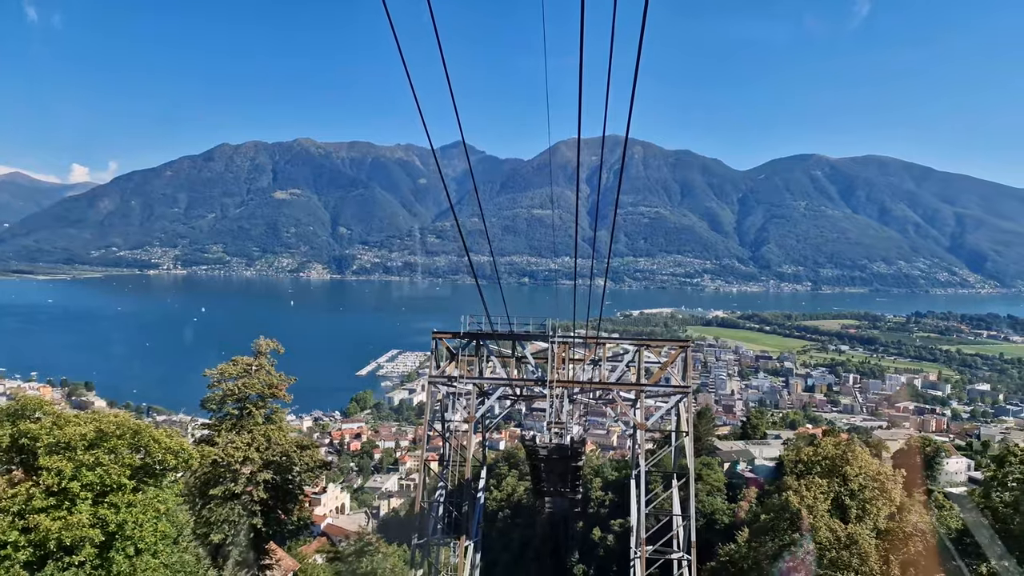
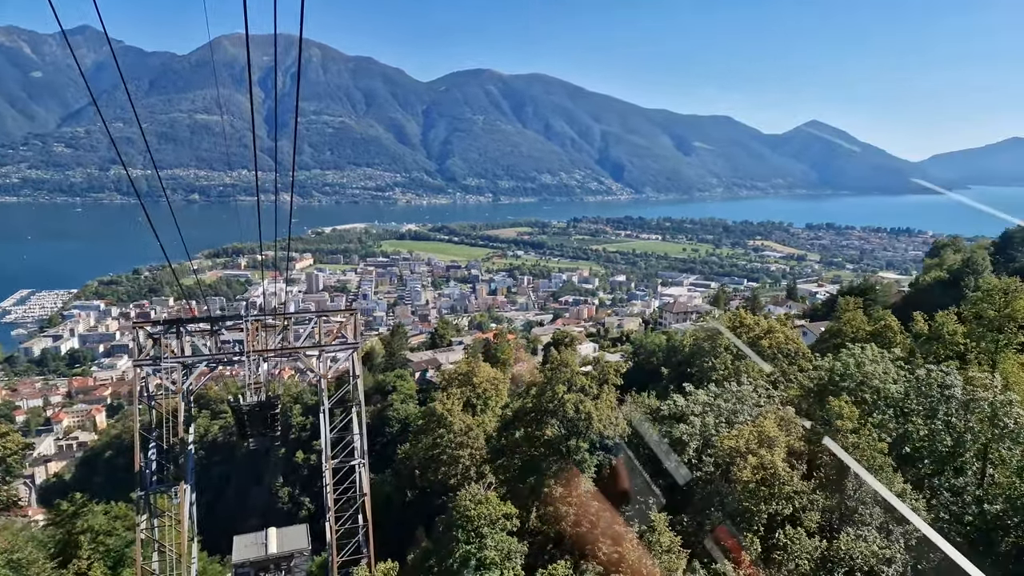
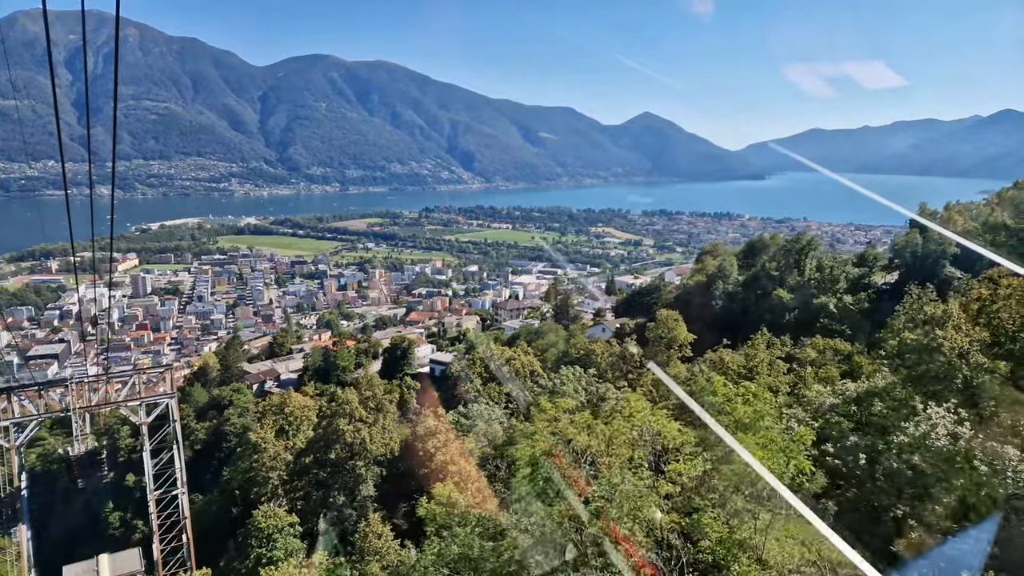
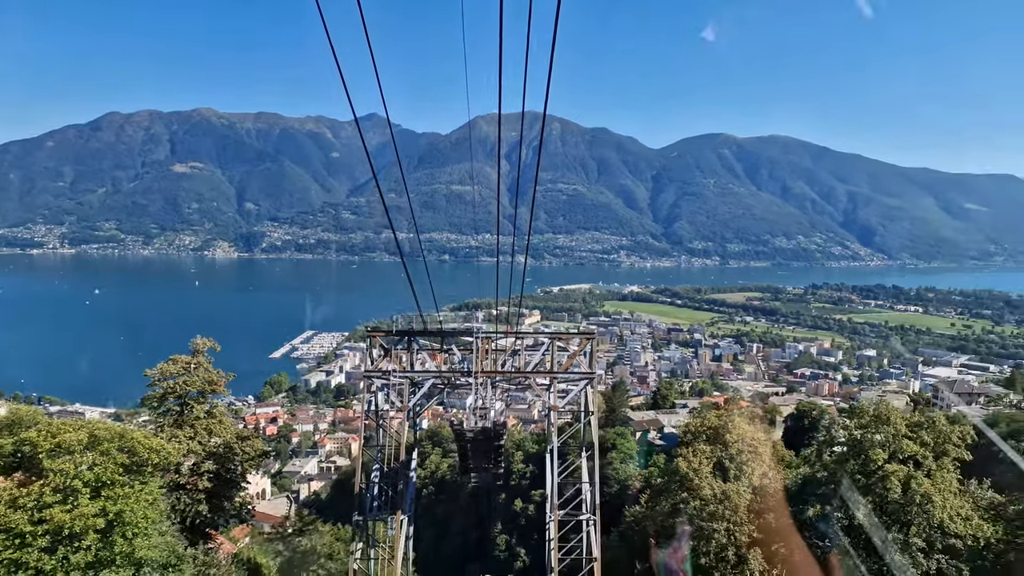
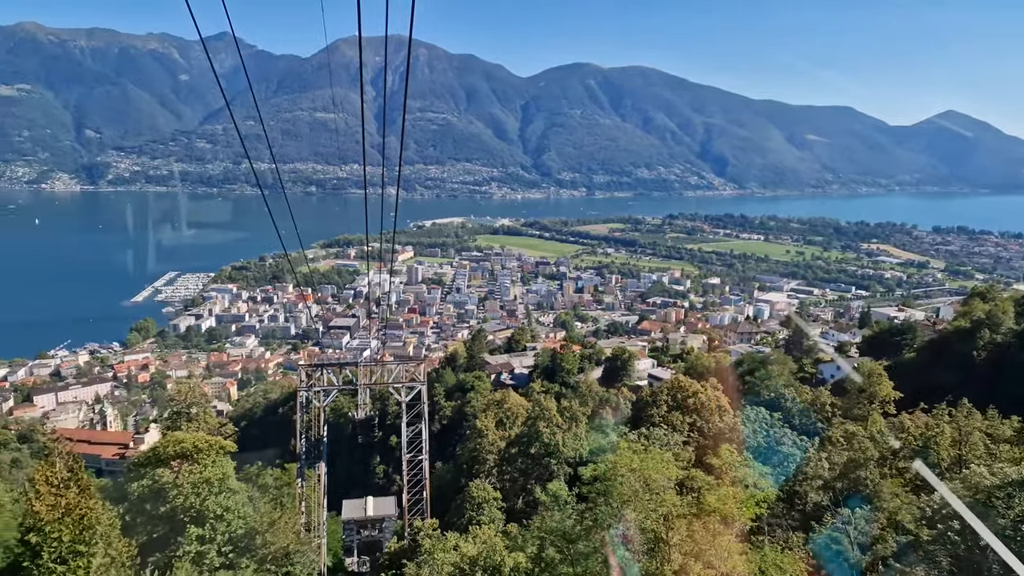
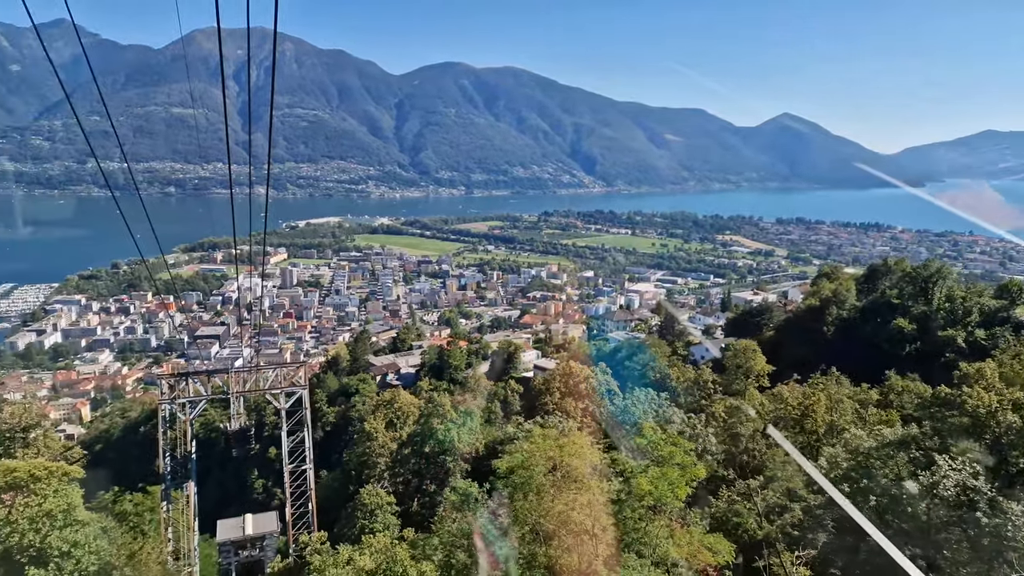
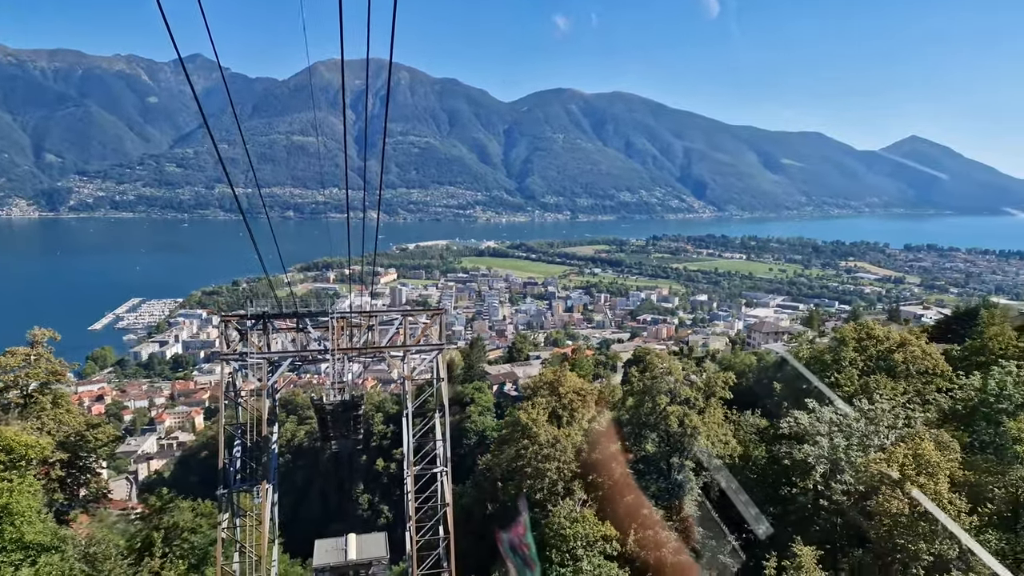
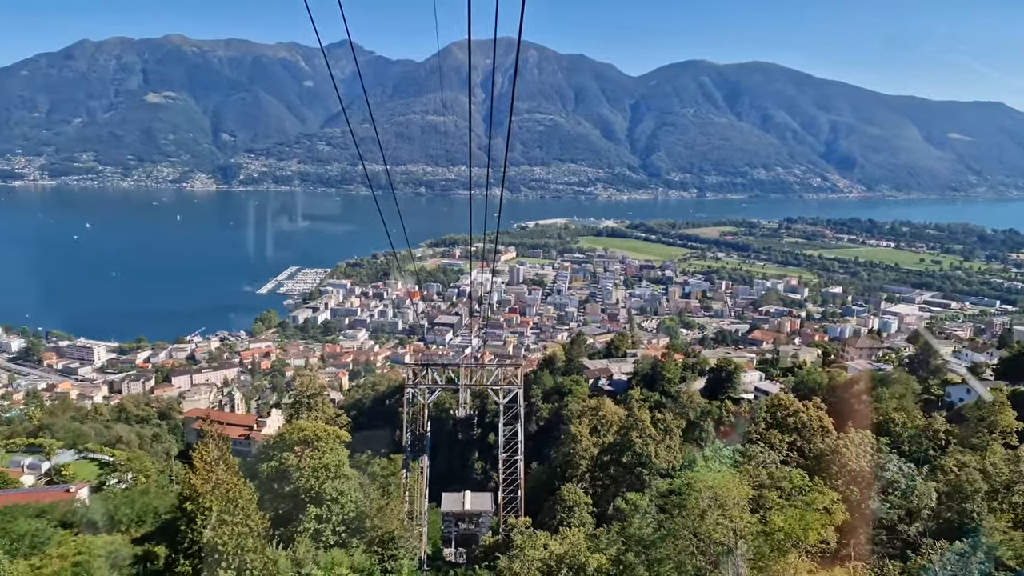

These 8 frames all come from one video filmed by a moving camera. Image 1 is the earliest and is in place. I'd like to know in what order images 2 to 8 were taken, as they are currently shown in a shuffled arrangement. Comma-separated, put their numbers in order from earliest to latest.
4, 7, 2, 3, 6, 5, 8
